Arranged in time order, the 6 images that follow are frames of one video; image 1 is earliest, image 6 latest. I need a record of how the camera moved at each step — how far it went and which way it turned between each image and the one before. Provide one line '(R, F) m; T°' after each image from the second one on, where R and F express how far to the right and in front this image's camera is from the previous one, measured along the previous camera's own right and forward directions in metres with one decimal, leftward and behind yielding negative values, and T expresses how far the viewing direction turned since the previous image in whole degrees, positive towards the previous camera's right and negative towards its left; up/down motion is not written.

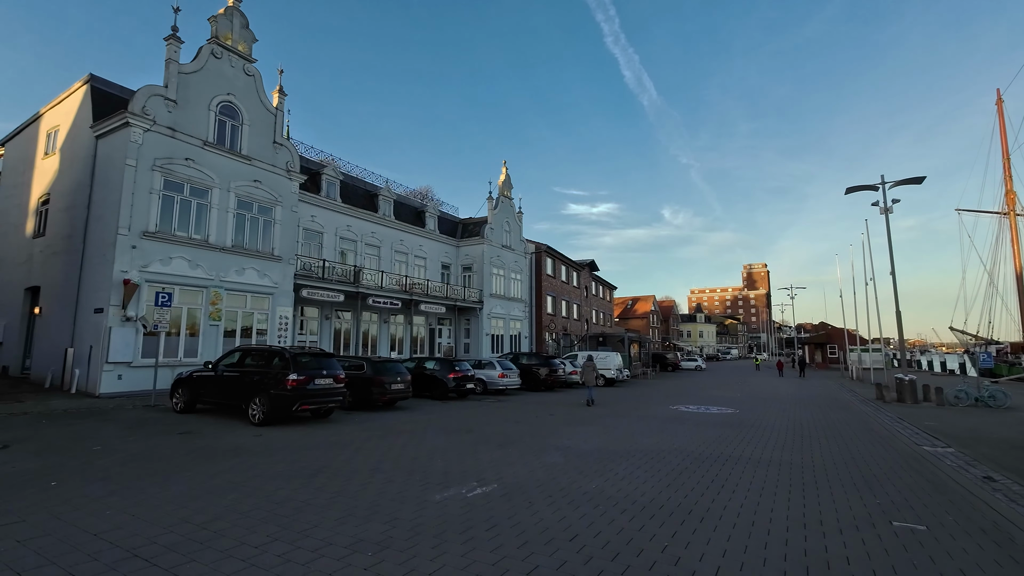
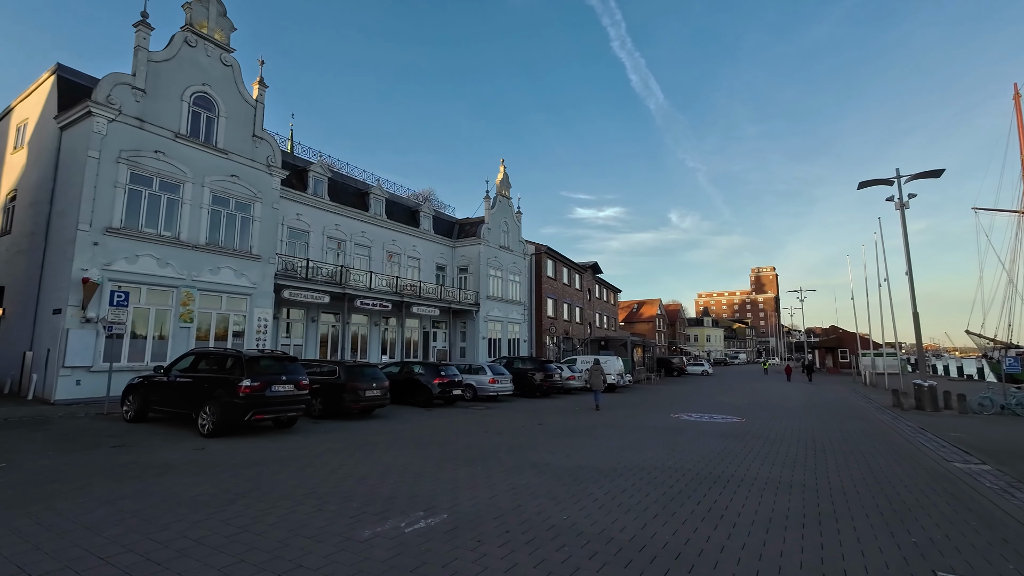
(+0.6, +1.1) m; -1°
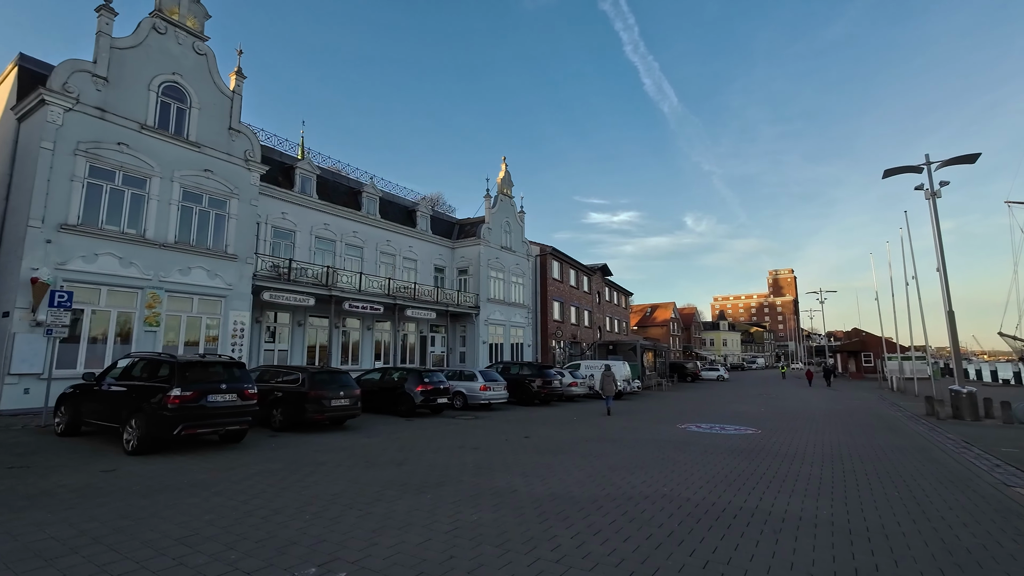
(+0.8, +1.4) m; -2°
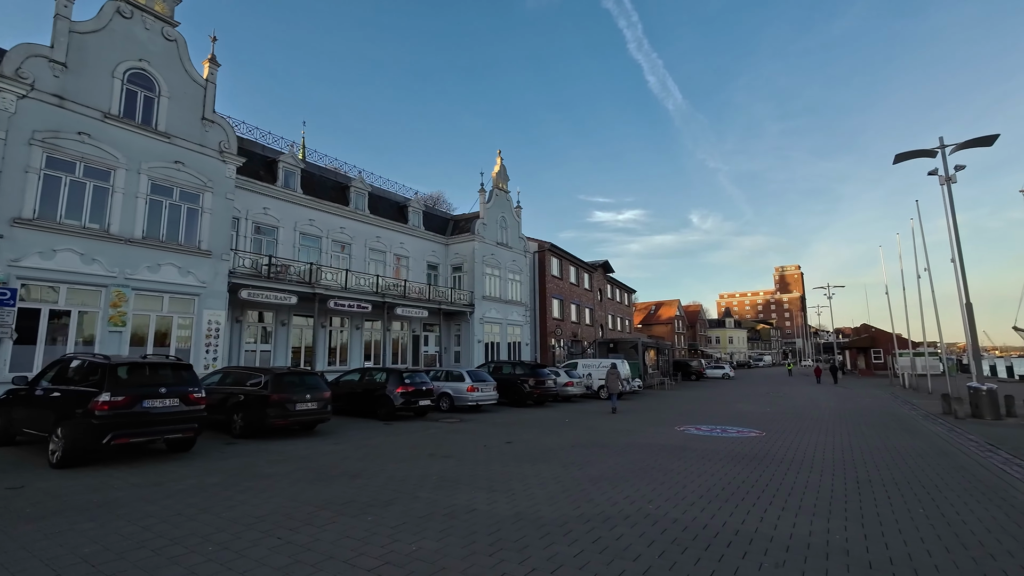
(+0.6, +0.9) m; -1°
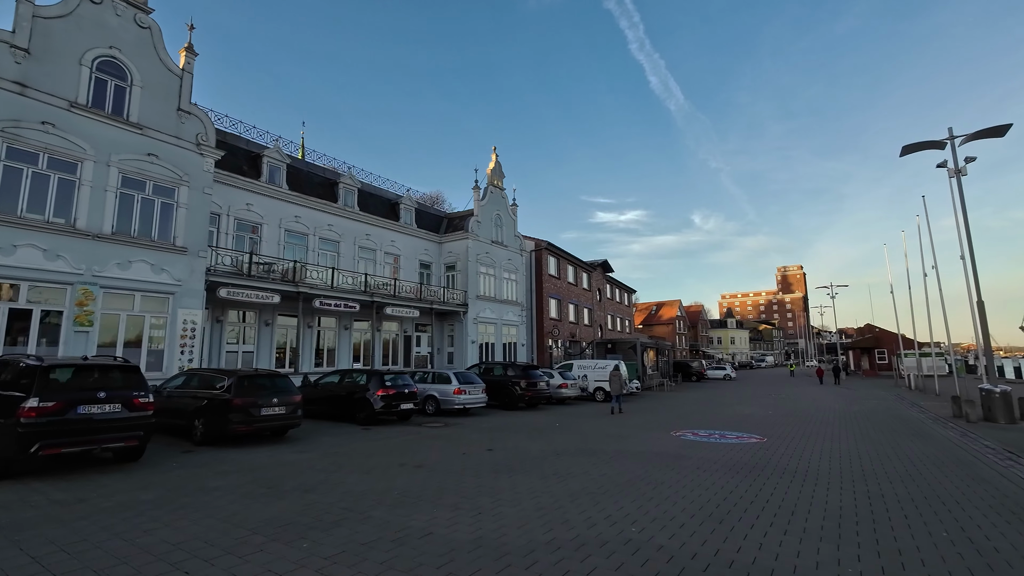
(+0.4, +0.7) m; 0°
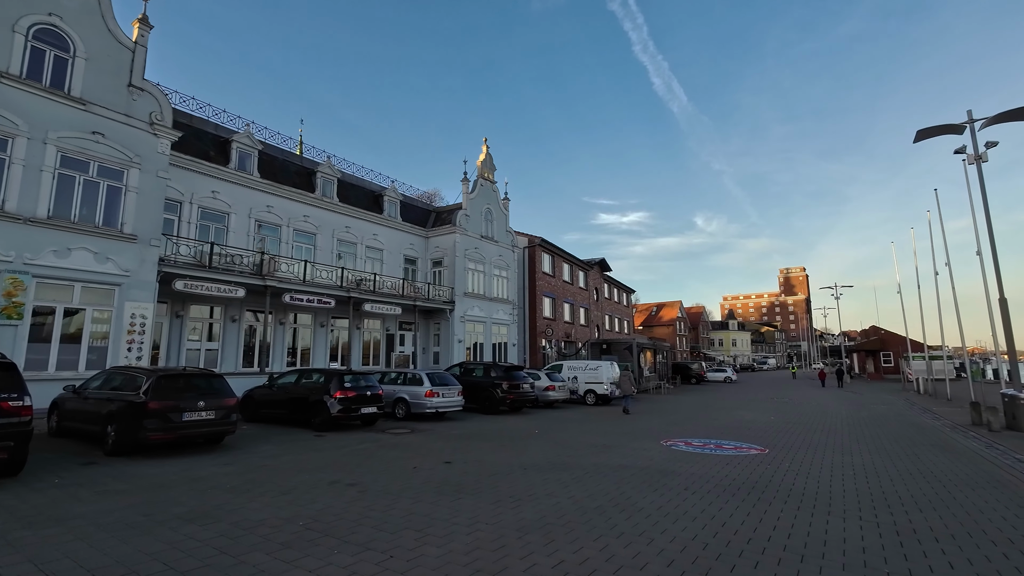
(+0.7, +1.3) m; 0°
